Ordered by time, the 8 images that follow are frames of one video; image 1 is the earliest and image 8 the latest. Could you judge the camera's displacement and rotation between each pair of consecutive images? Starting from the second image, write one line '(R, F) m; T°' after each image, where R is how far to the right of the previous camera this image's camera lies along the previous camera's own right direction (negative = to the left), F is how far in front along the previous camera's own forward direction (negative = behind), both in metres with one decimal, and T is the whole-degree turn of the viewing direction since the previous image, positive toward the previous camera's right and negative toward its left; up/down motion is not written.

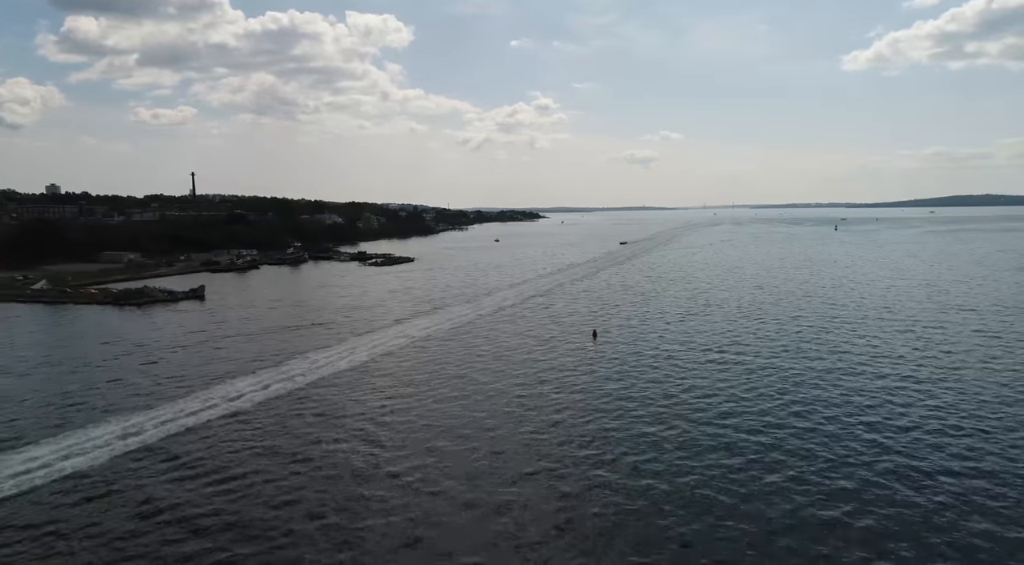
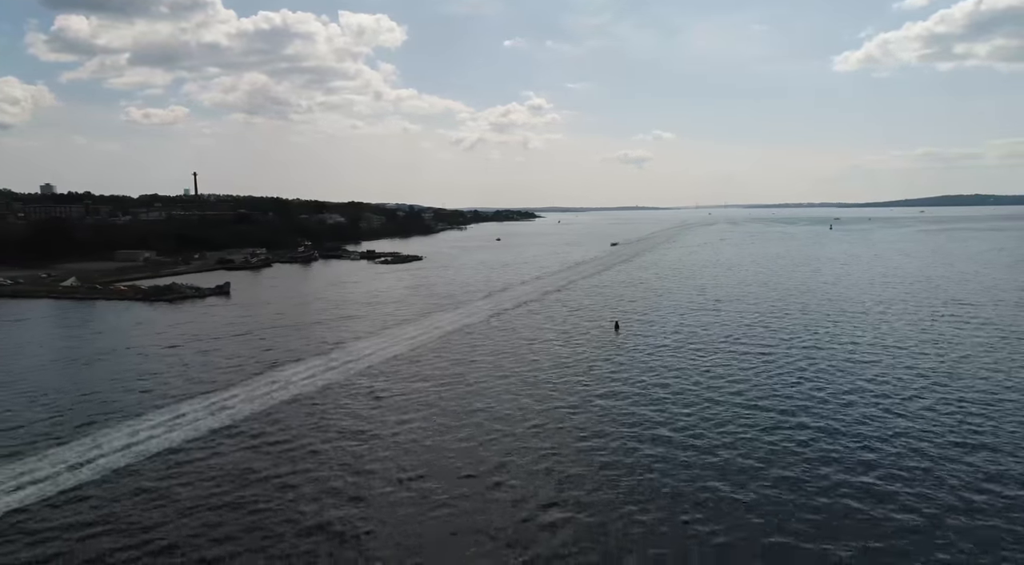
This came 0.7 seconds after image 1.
(-1.1, -1.3) m; +1°
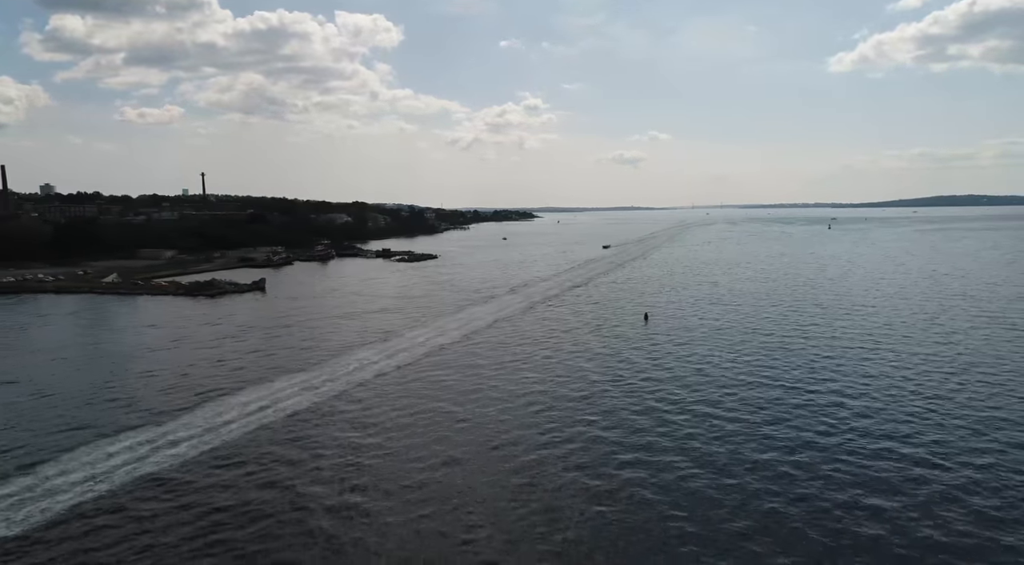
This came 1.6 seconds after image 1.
(-1.4, -1.6) m; 0°
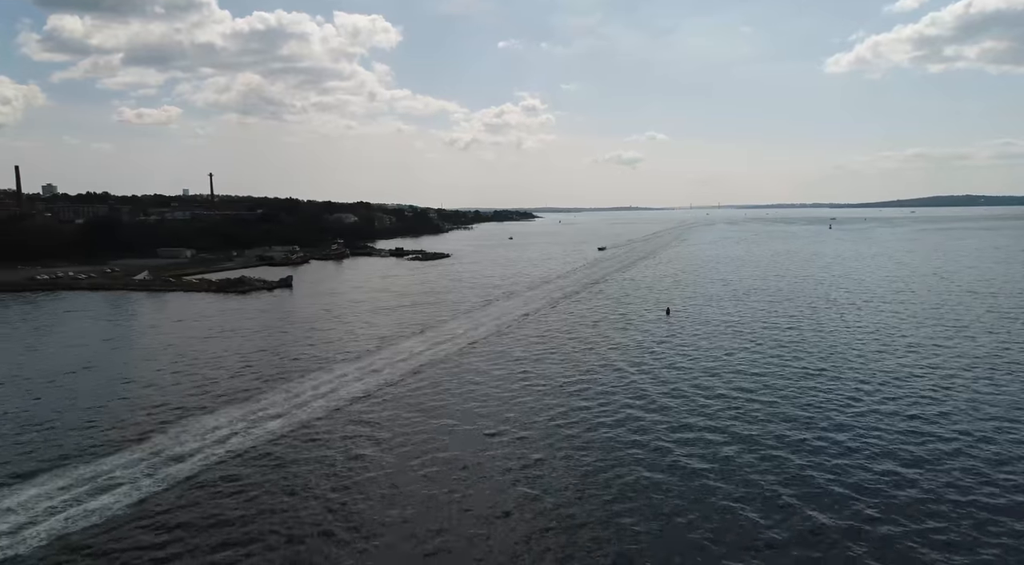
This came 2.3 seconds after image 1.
(-1.2, -1.2) m; 0°
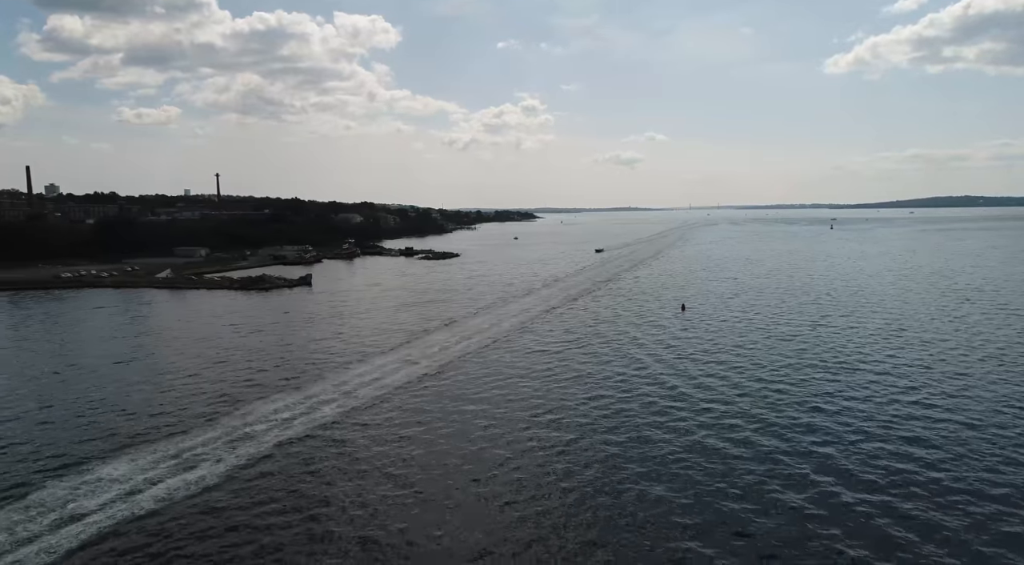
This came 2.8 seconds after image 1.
(-0.8, -0.9) m; 0°
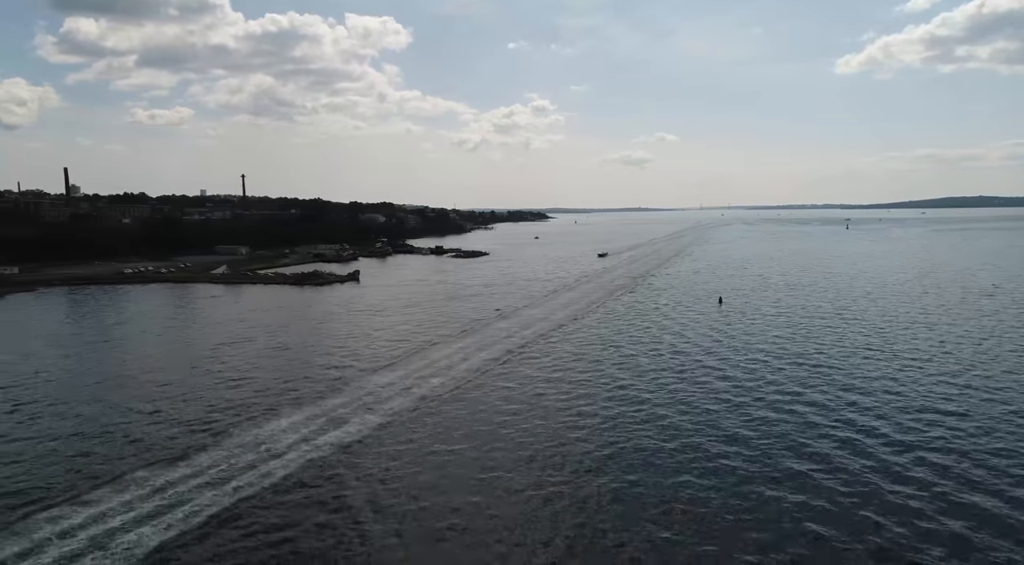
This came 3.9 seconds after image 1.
(-1.6, -2.0) m; -1°
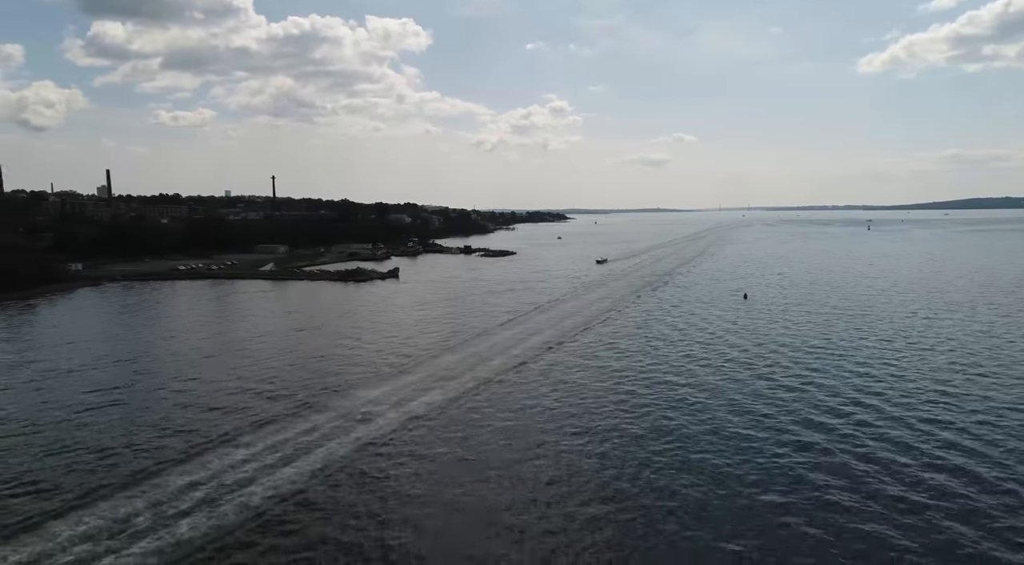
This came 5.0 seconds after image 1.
(-0.9, -1.9) m; -1°
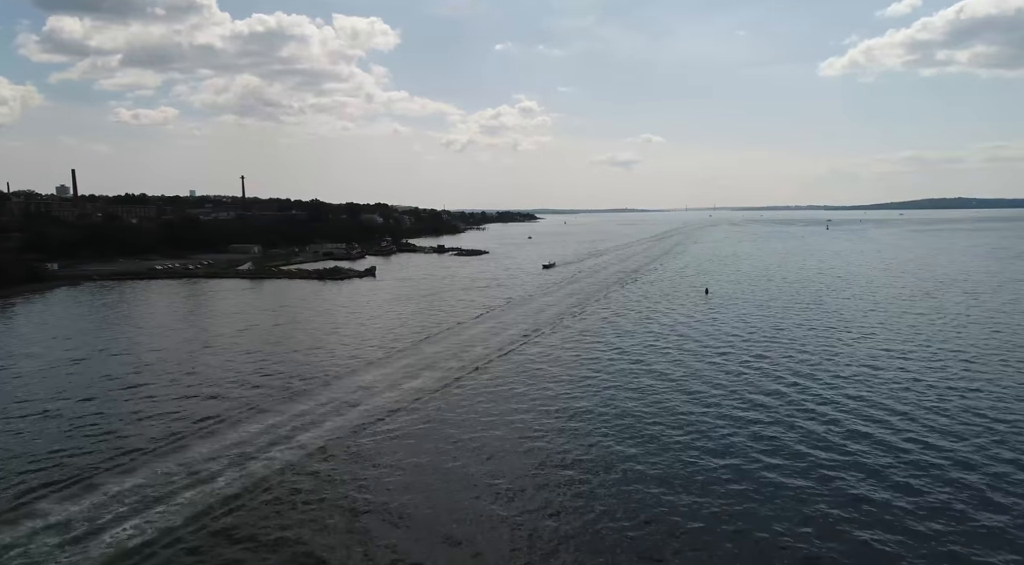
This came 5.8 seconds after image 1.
(-0.2, -1.4) m; +3°
